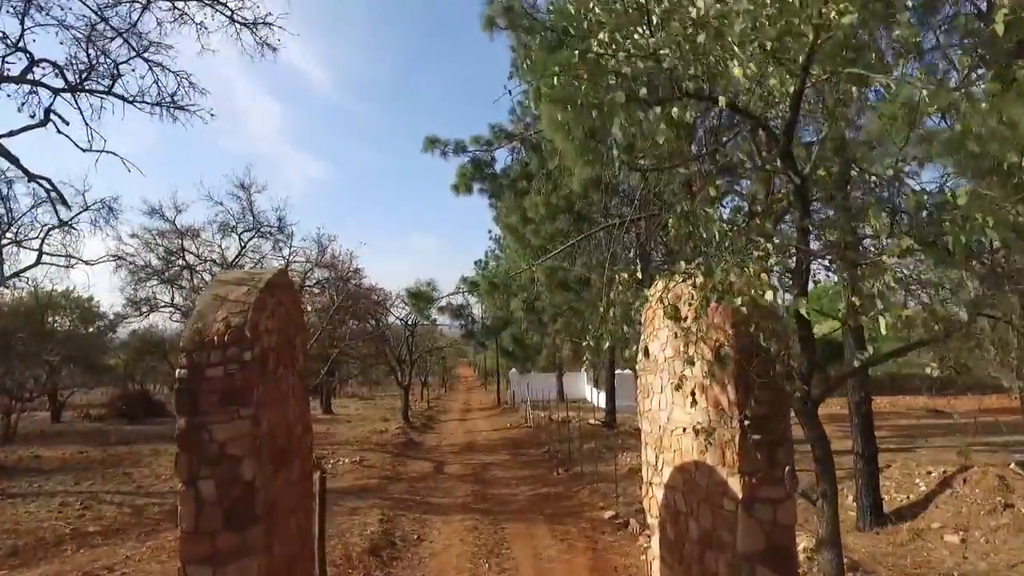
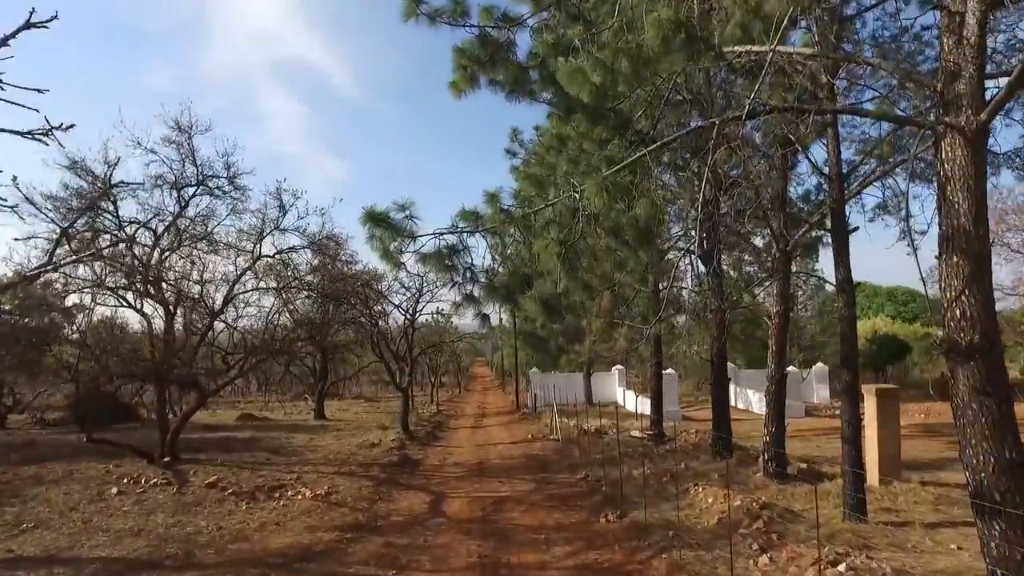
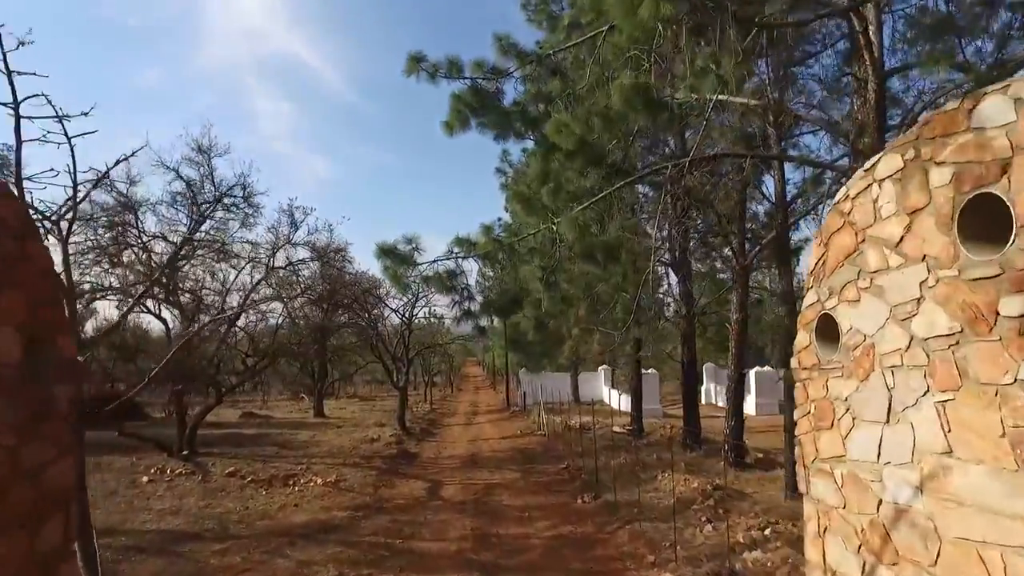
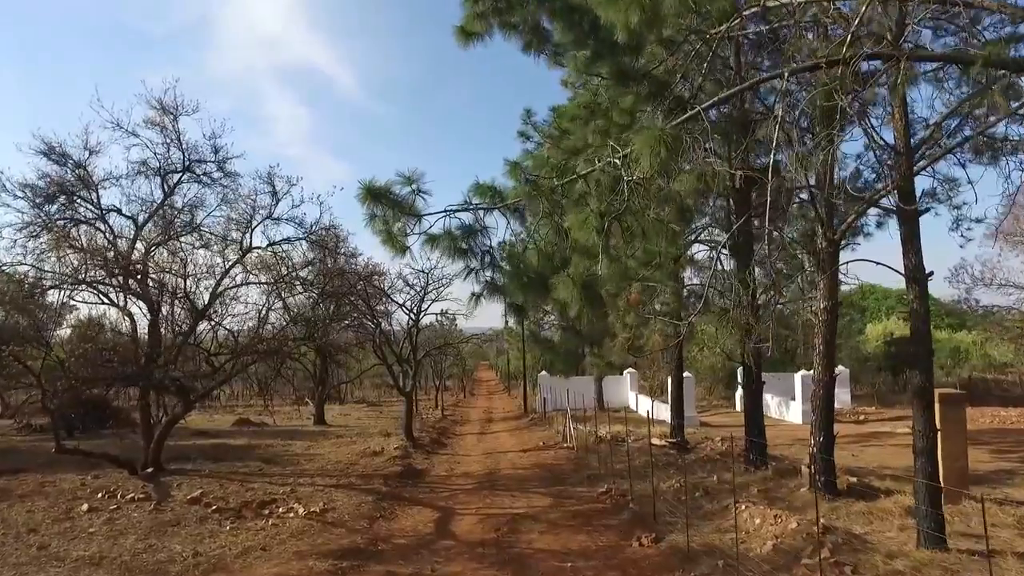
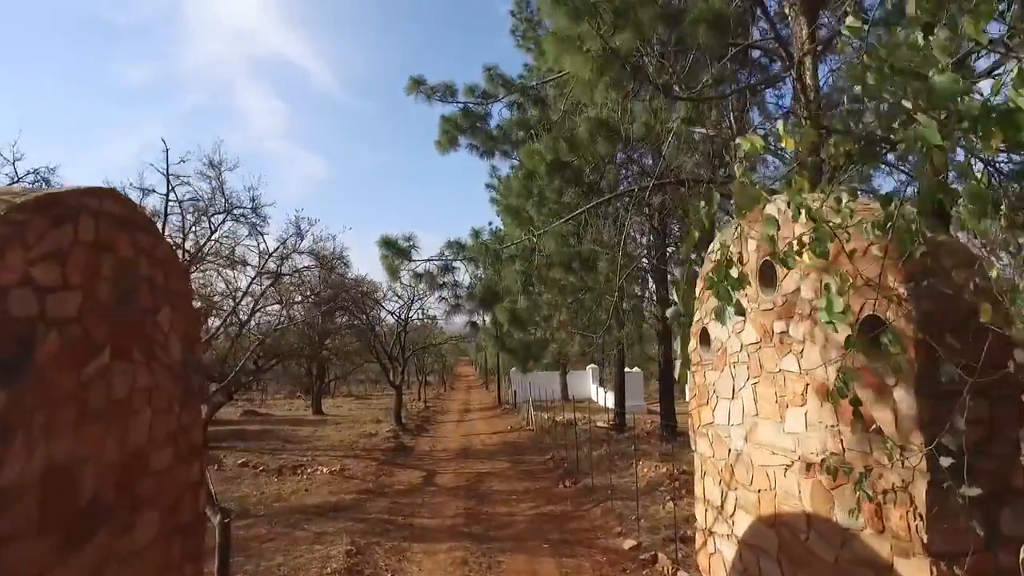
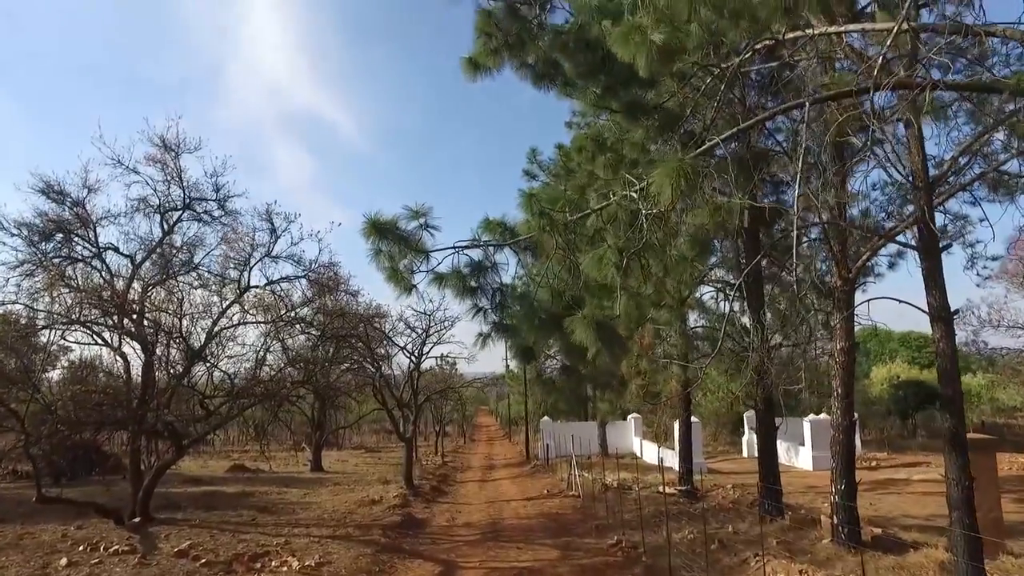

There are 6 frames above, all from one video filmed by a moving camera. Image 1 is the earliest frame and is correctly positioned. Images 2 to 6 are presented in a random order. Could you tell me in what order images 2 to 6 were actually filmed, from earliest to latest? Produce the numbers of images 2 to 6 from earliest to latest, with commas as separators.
5, 3, 2, 4, 6
